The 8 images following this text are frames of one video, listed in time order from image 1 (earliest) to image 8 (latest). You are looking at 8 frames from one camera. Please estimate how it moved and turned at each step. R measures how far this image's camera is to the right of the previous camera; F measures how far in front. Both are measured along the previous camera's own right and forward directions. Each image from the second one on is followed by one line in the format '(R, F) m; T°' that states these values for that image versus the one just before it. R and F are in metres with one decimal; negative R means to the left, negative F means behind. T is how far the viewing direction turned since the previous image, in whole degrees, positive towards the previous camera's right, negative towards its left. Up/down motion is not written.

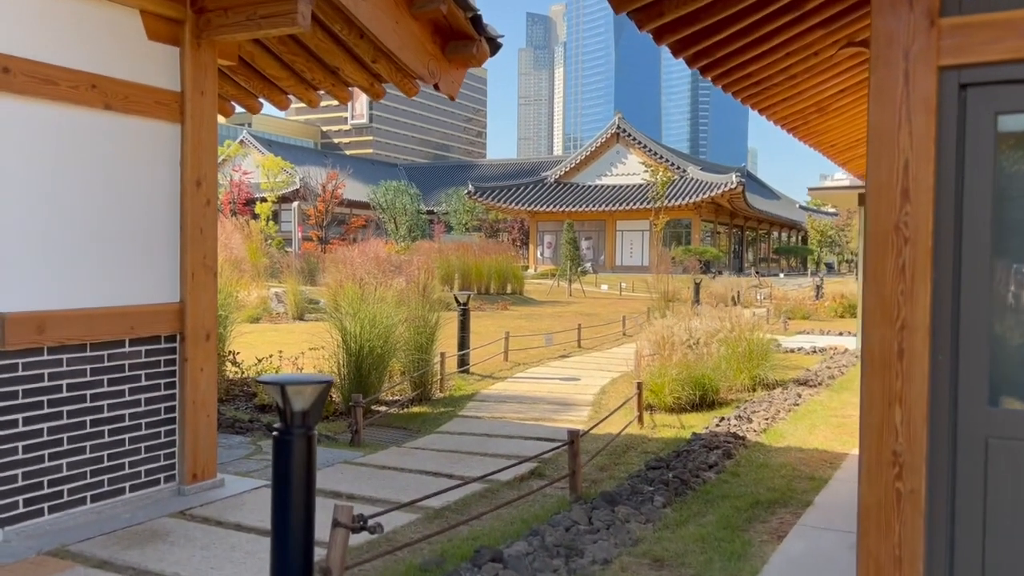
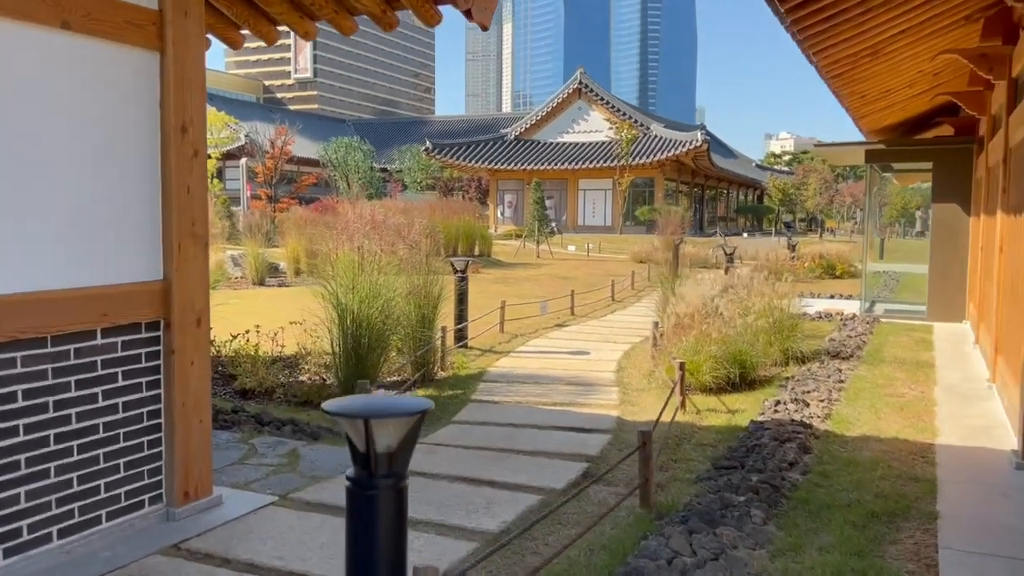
(-0.5, +0.8) m; +3°
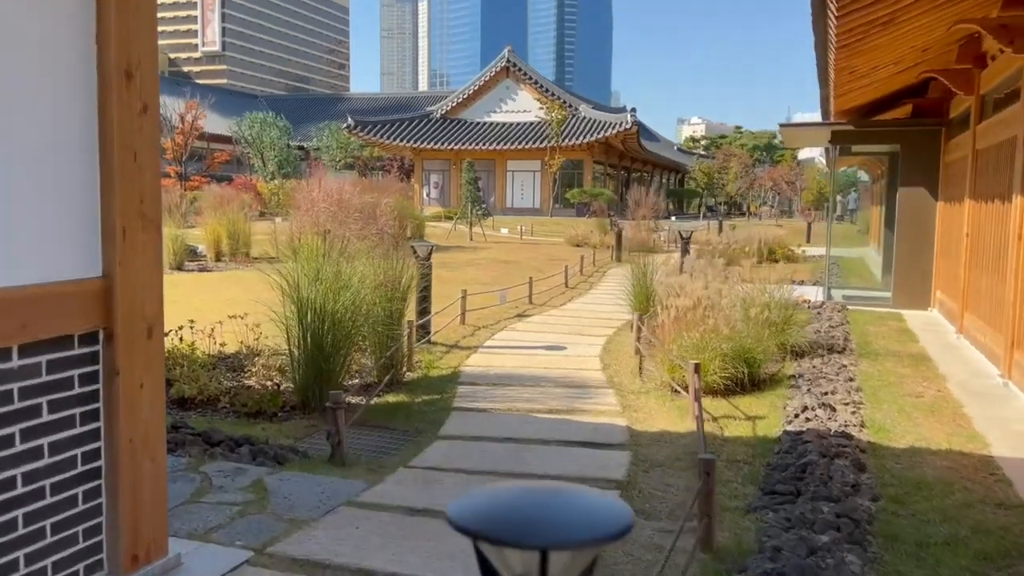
(-0.4, +0.7) m; +6°
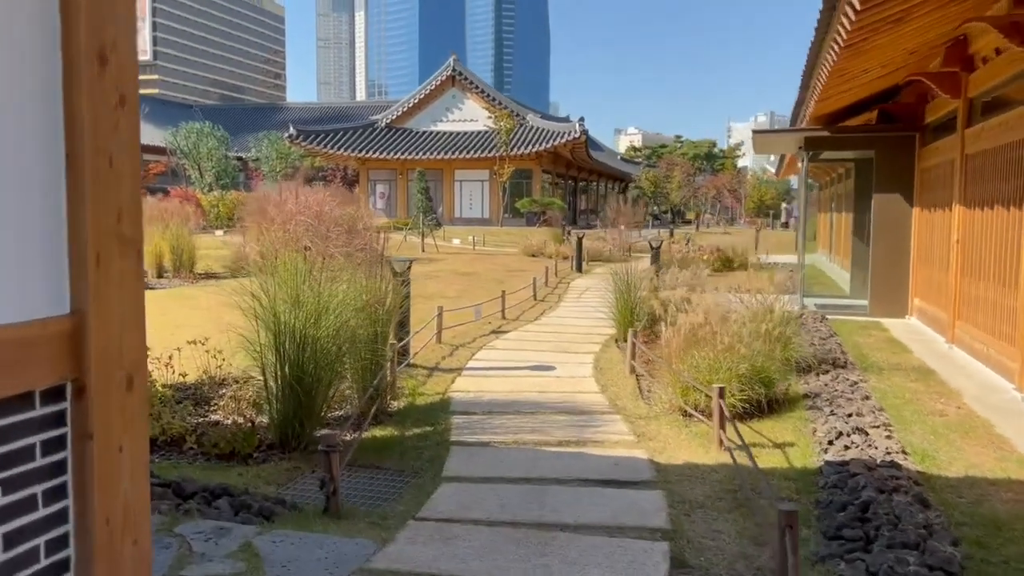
(-0.3, +0.5) m; +4°
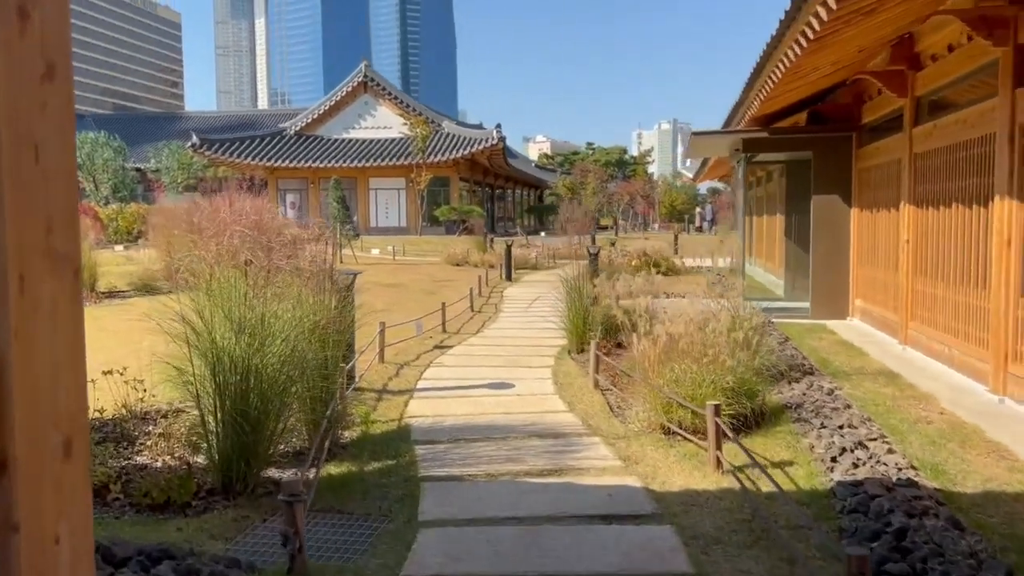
(-0.3, +0.4) m; +6°
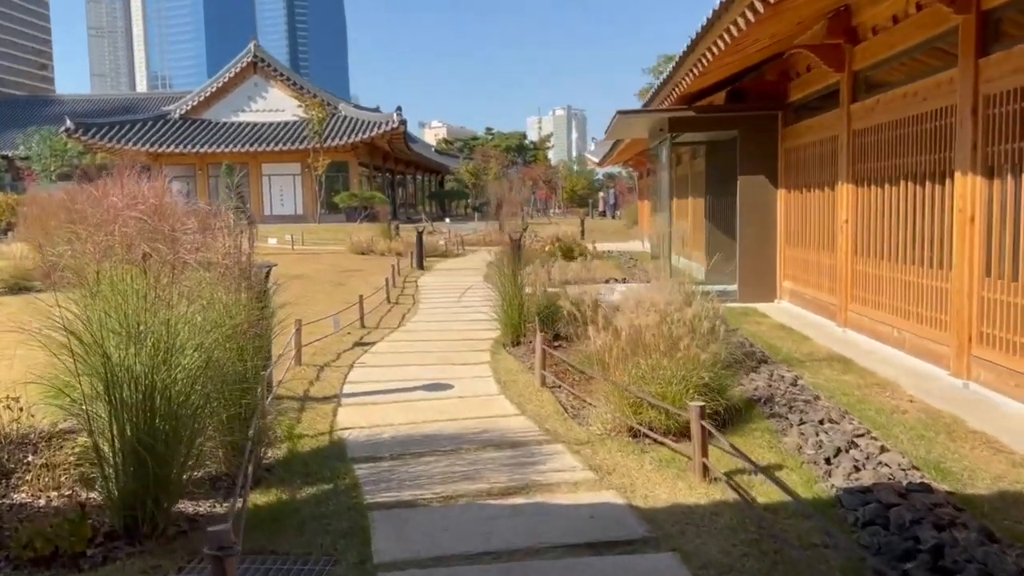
(-0.2, +0.5) m; +7°
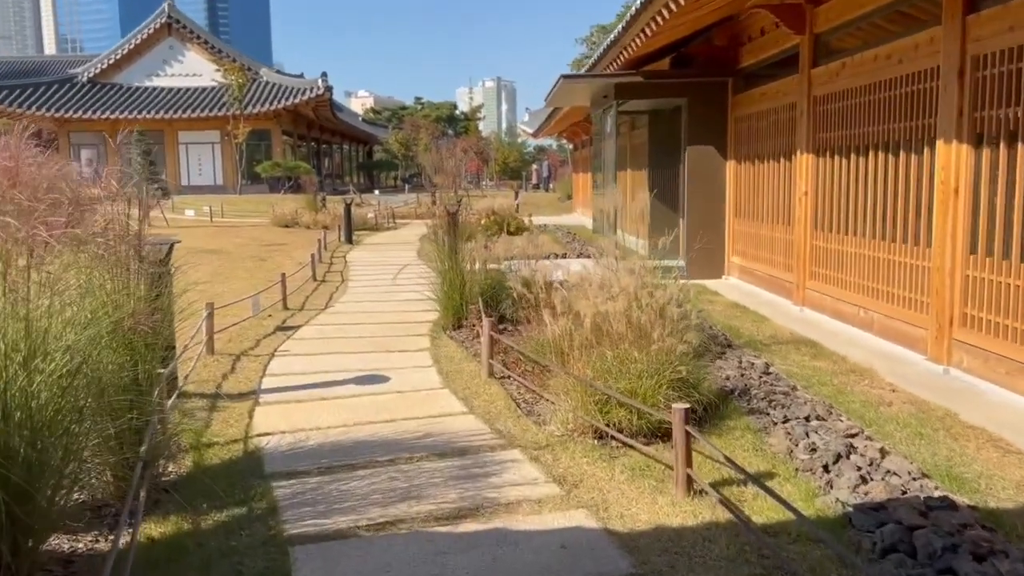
(-0.1, +0.6) m; +5°
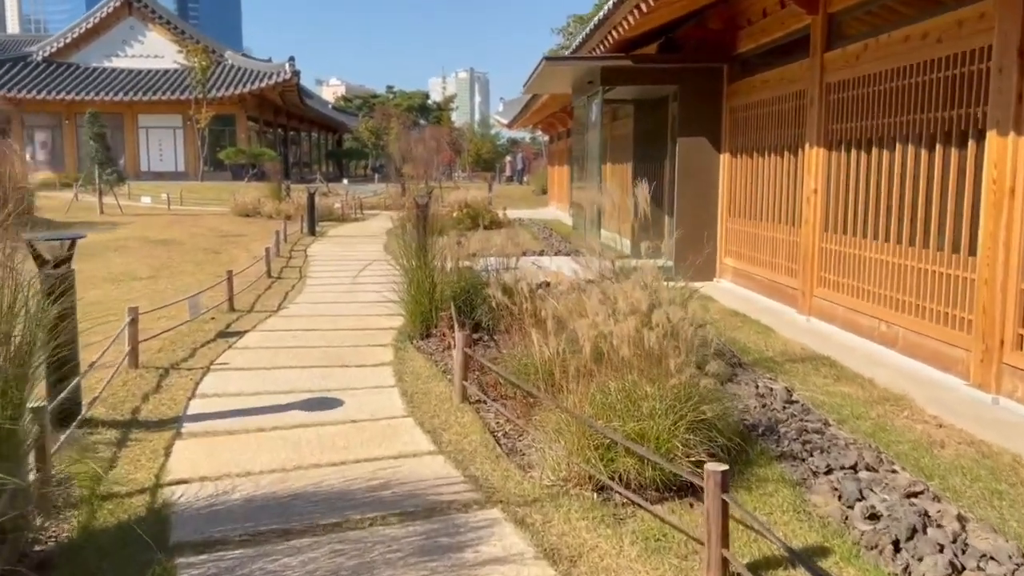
(0.0, +0.7) m; +2°
